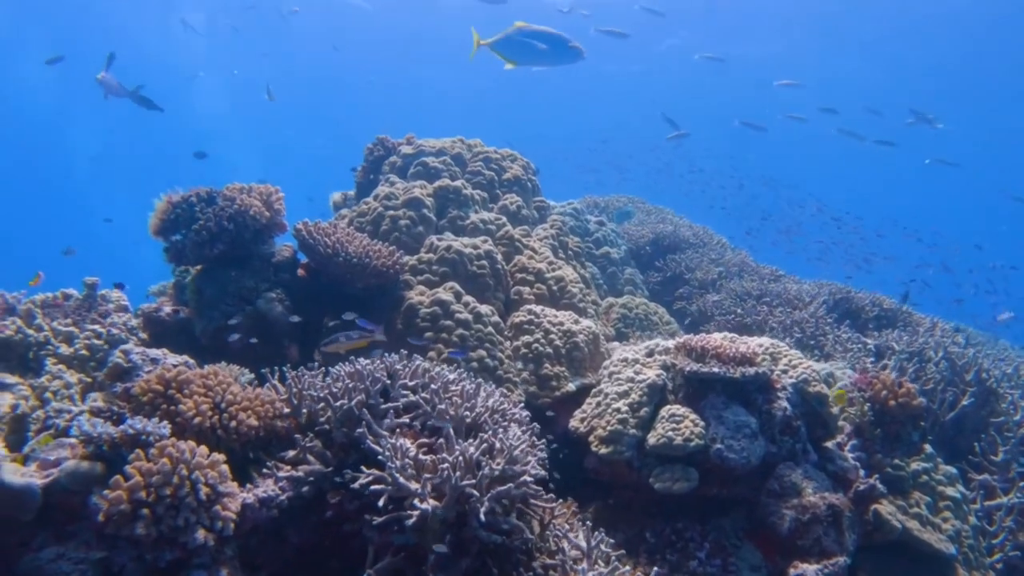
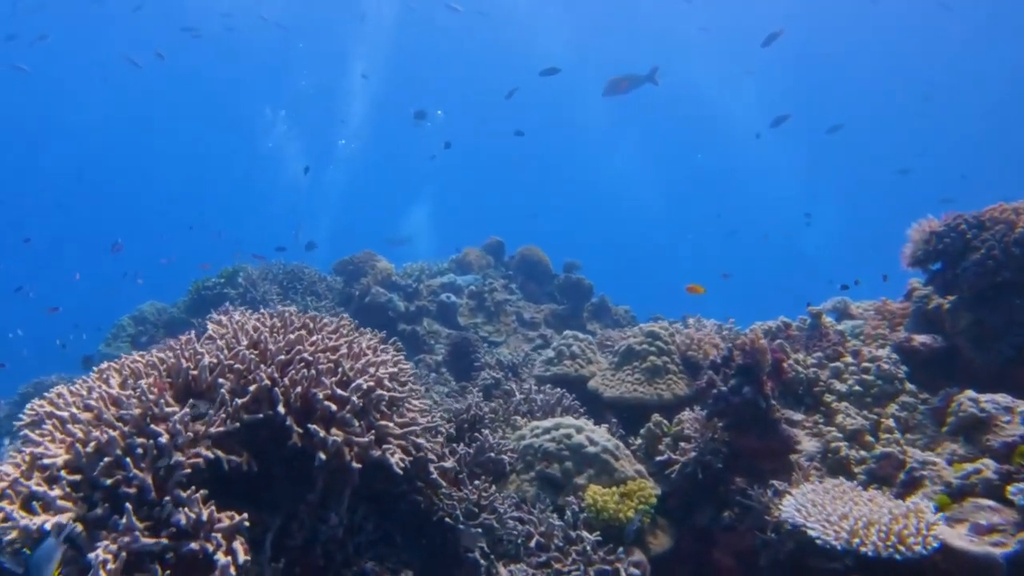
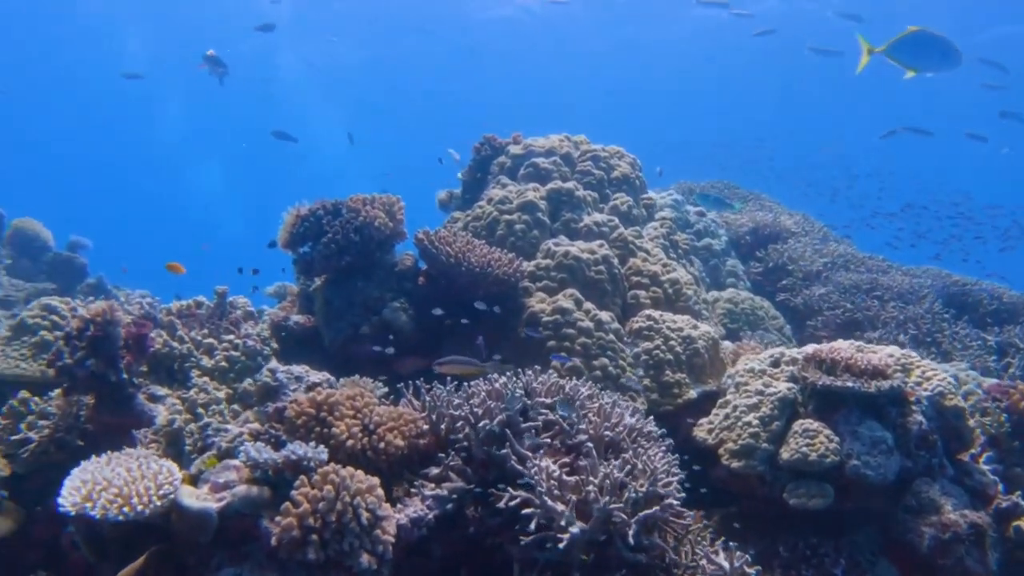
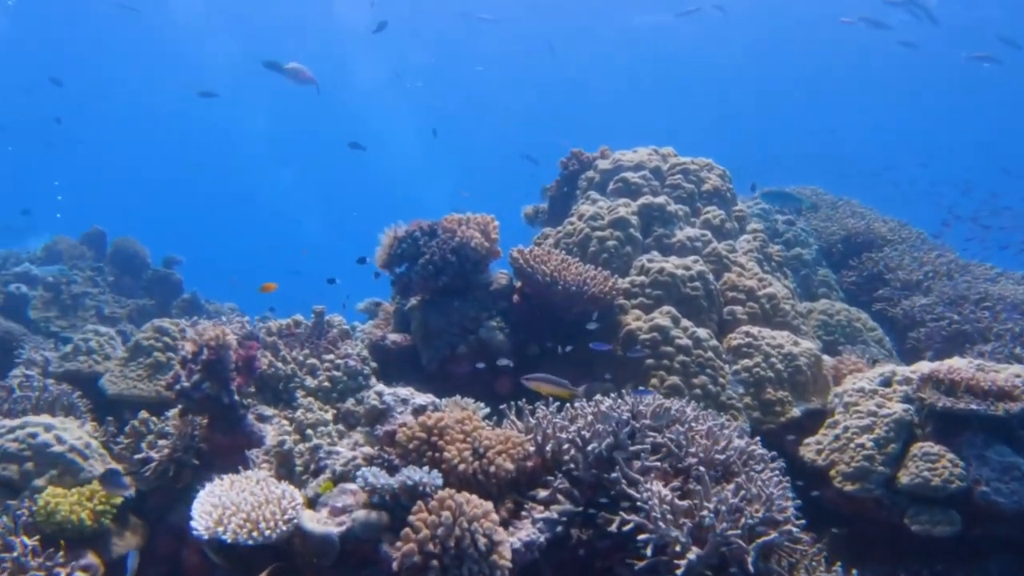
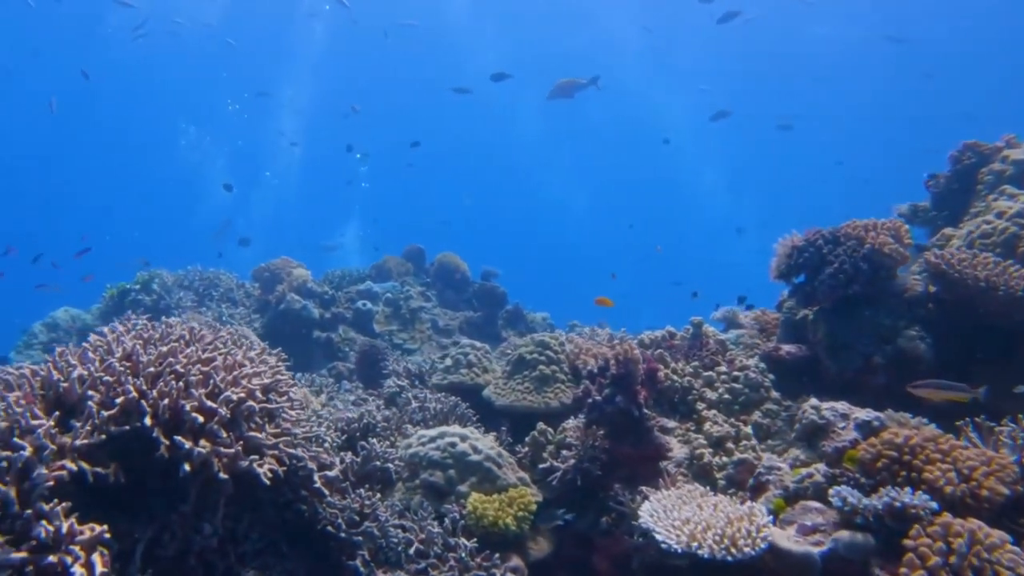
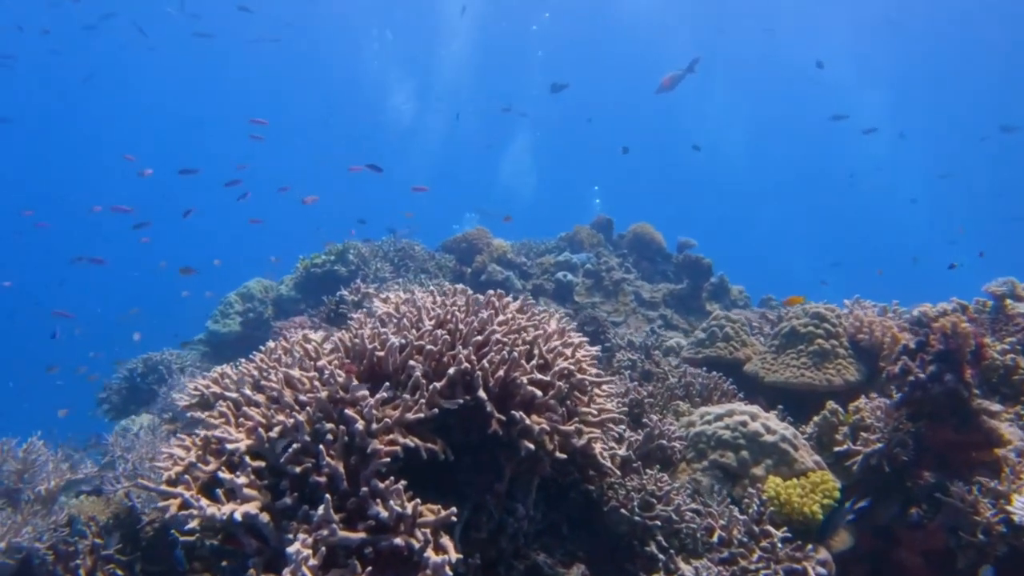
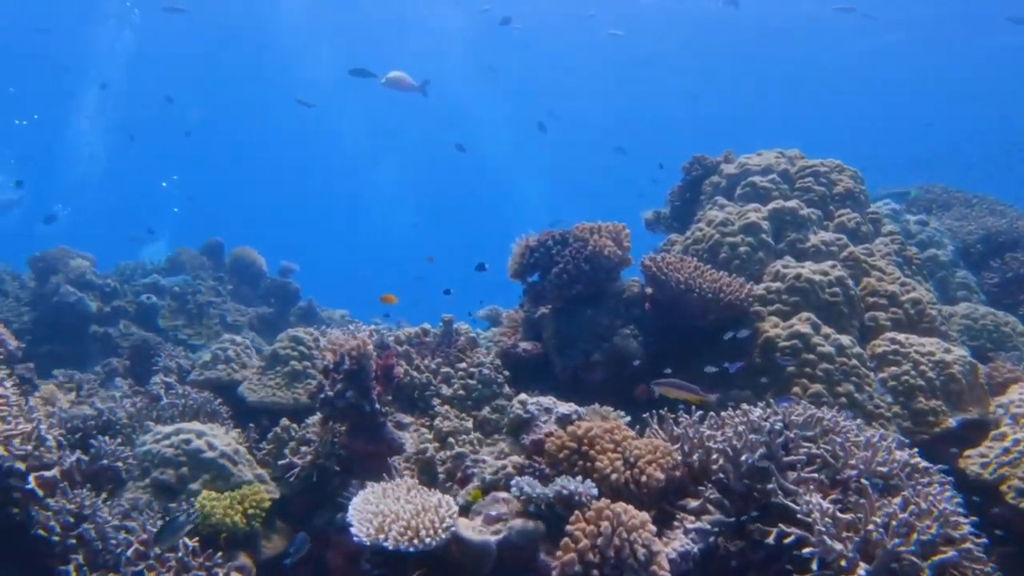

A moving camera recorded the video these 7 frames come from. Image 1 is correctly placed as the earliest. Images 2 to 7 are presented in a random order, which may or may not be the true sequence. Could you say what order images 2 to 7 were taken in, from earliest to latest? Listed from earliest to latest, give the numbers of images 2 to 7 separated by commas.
3, 4, 7, 5, 2, 6
